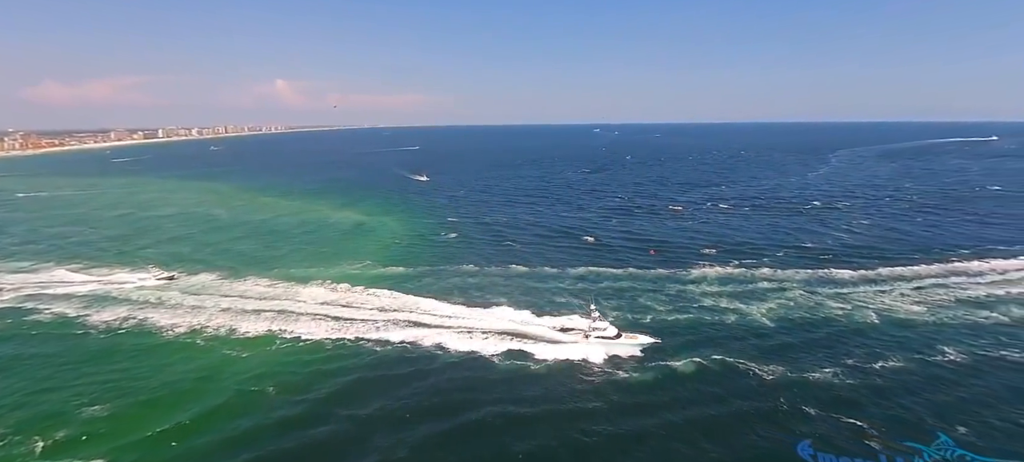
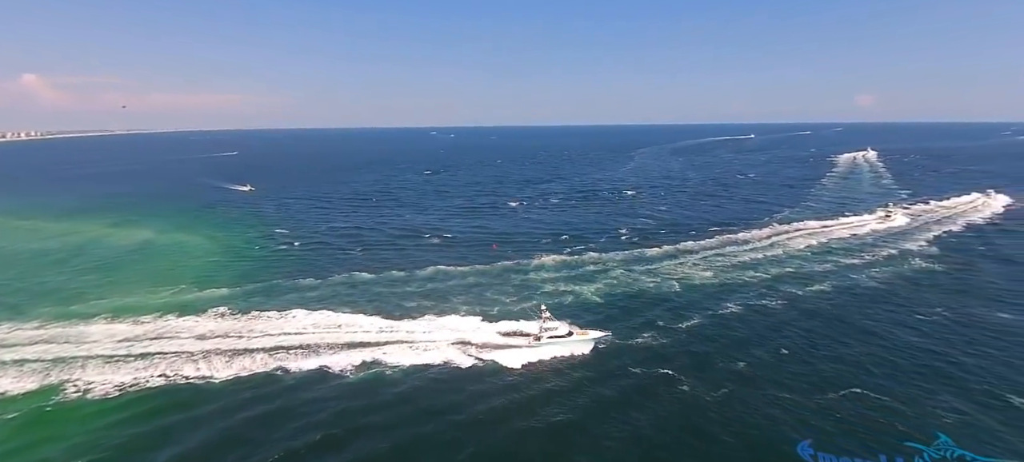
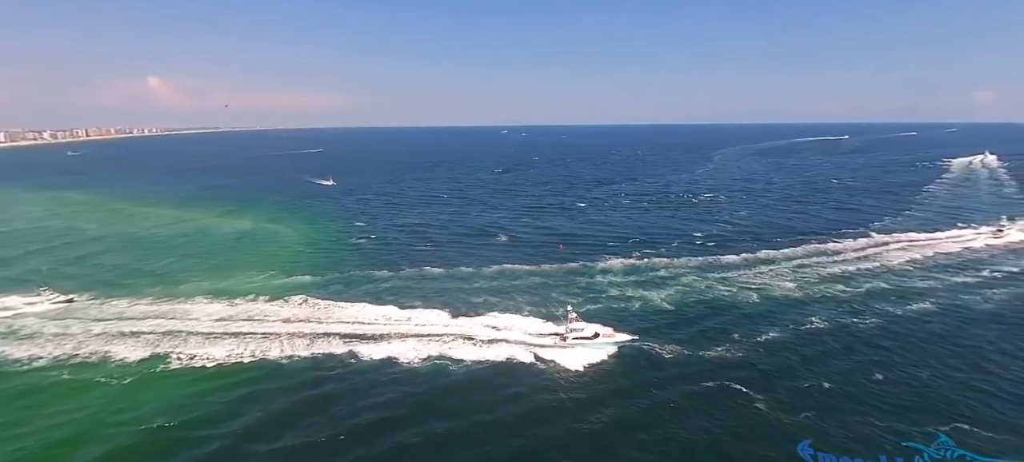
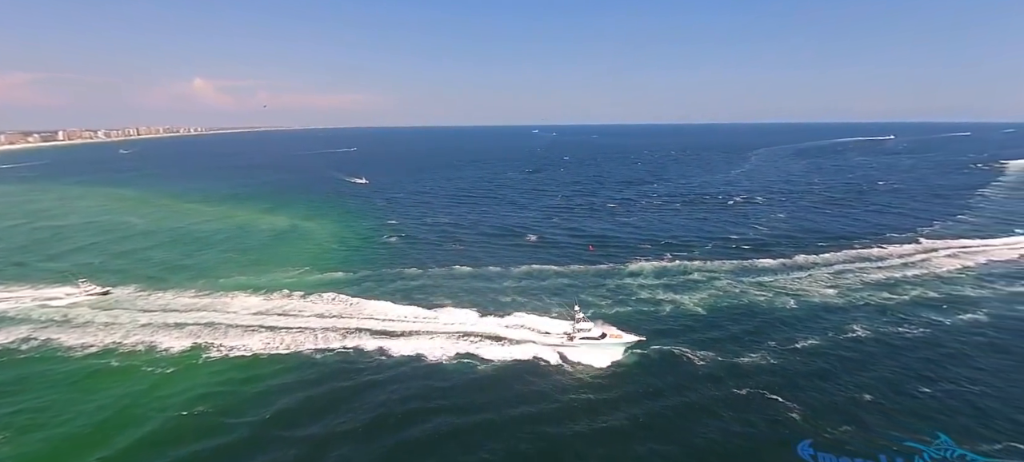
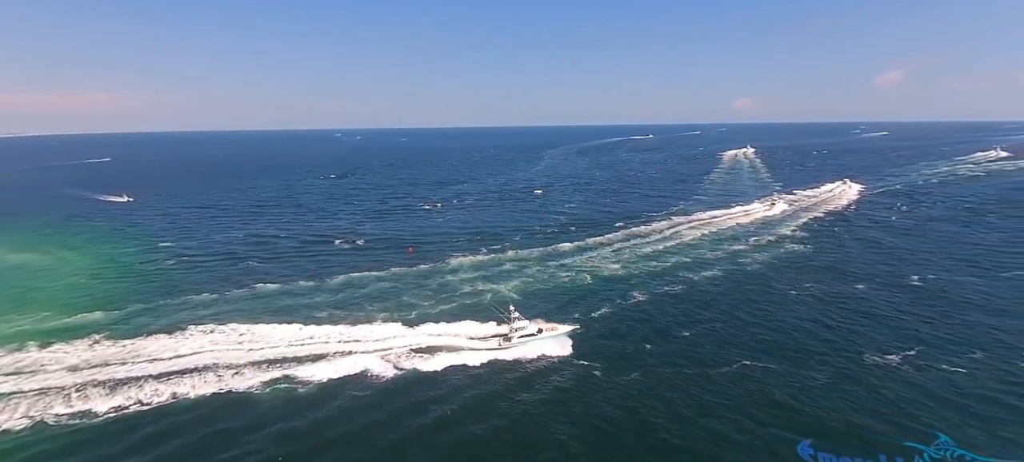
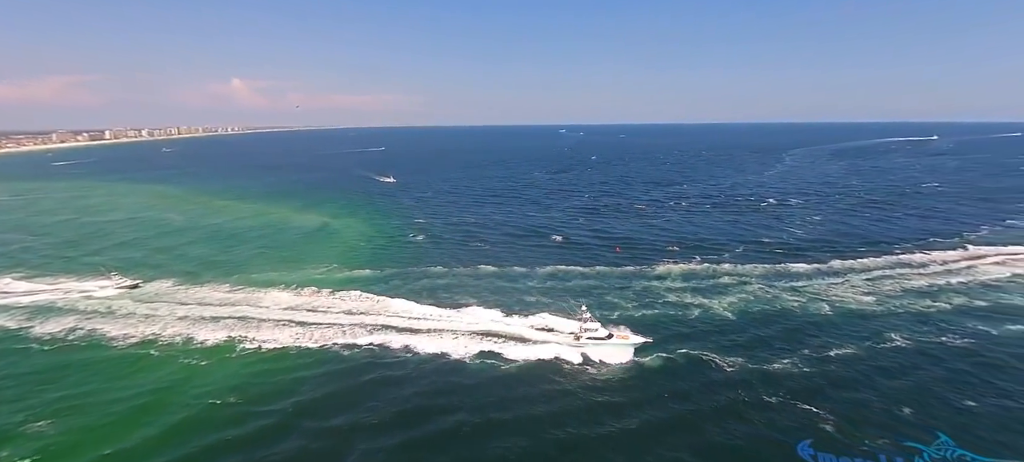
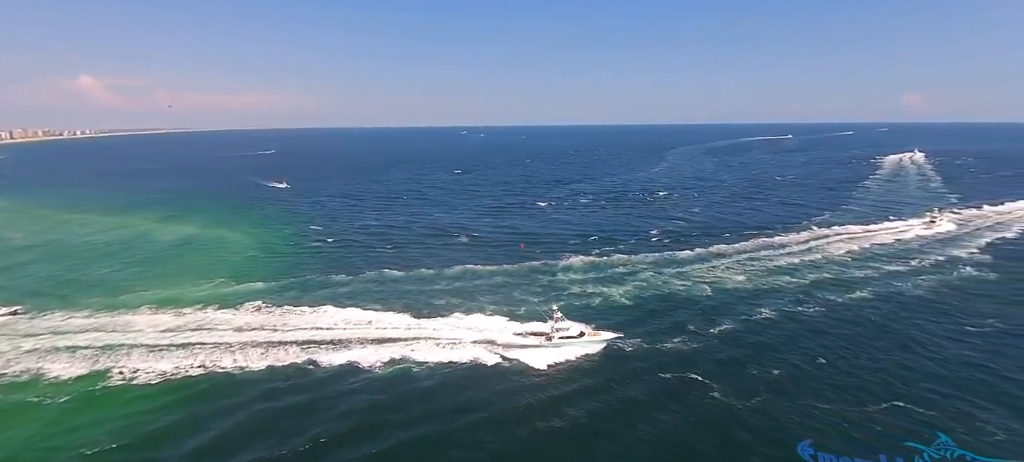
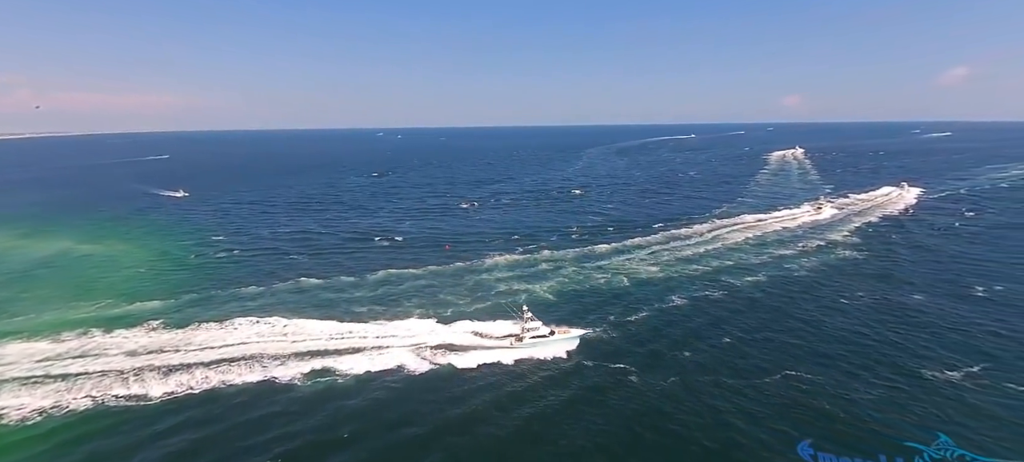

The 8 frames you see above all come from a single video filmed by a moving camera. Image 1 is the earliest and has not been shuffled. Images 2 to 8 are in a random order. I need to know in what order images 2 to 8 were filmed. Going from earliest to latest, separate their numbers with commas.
6, 4, 3, 7, 2, 8, 5
